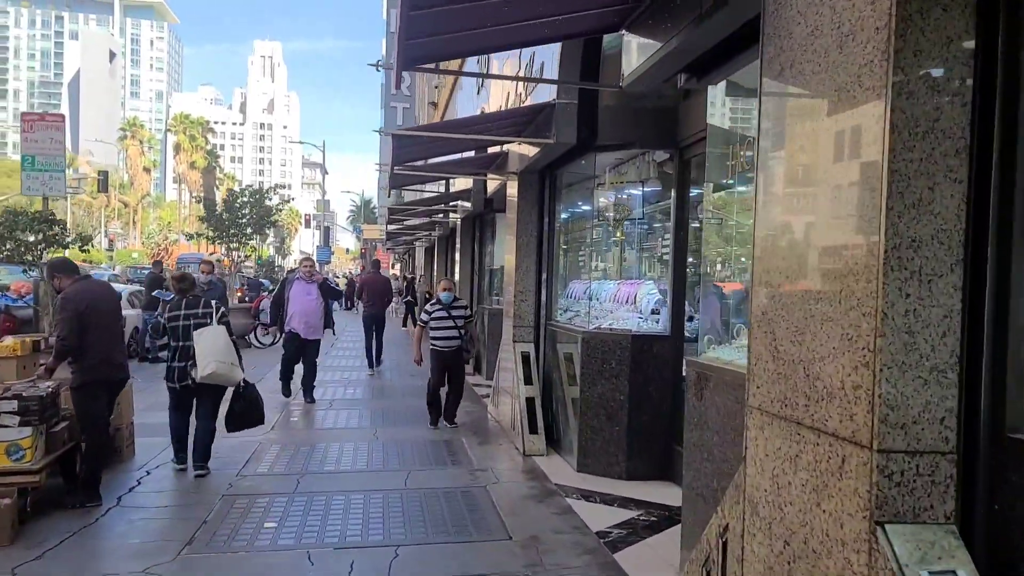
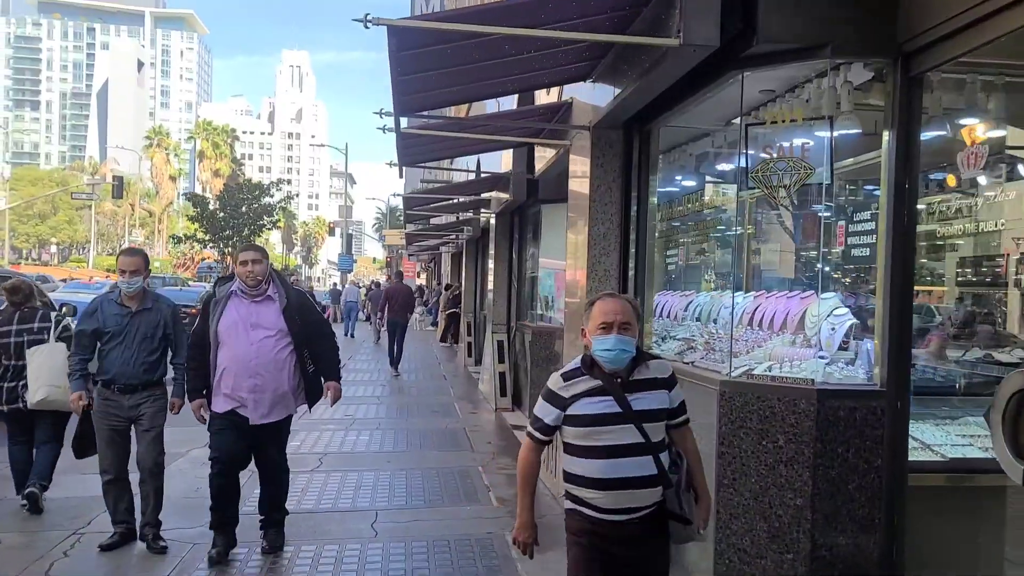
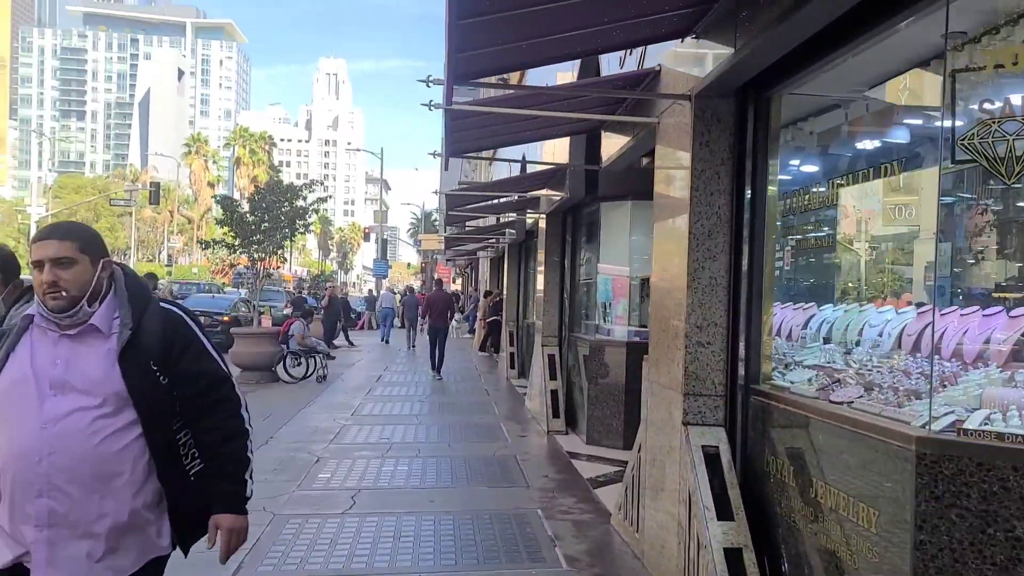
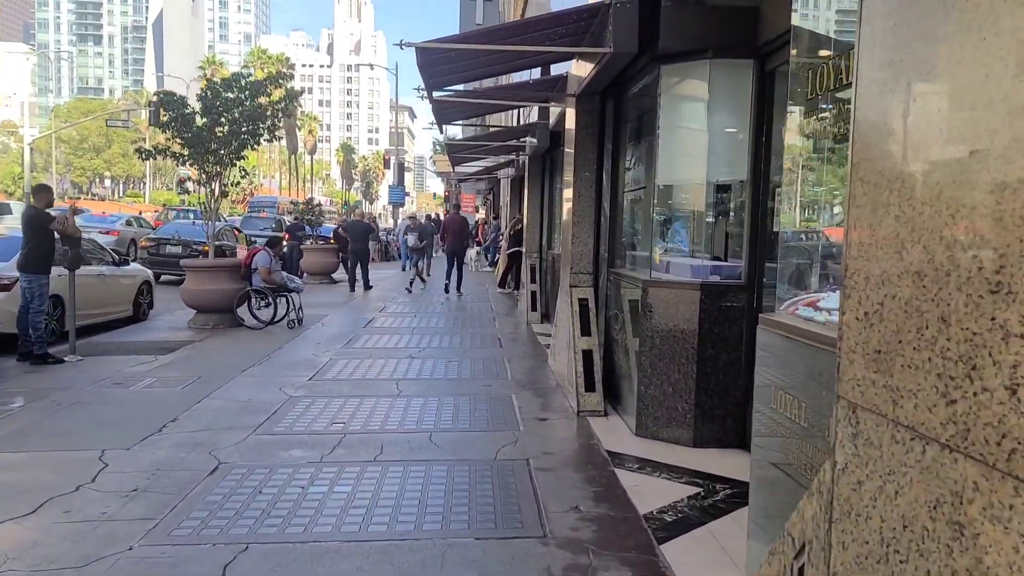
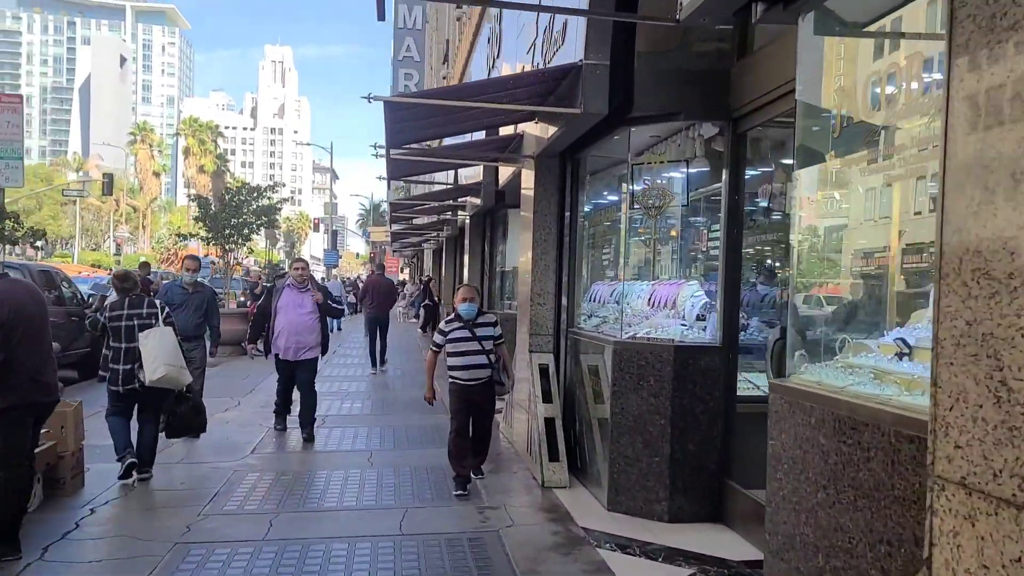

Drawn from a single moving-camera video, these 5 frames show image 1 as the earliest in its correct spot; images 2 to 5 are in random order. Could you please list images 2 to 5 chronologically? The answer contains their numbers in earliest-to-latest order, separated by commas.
5, 2, 3, 4
